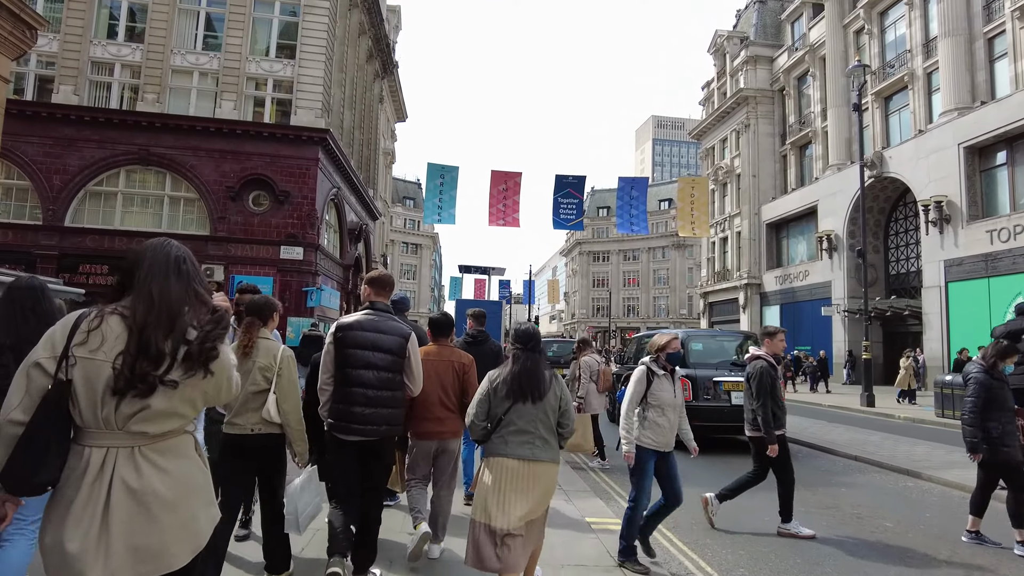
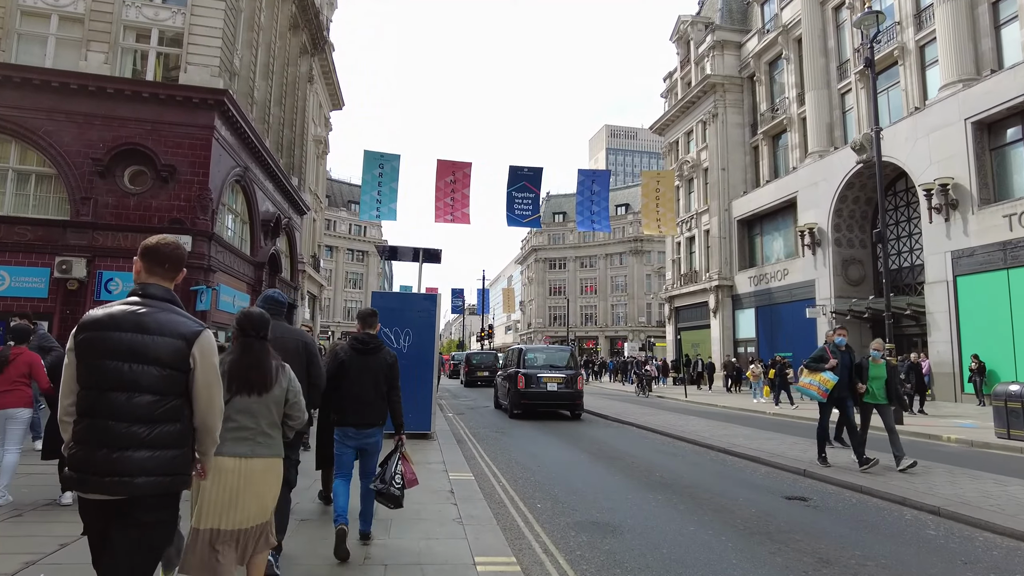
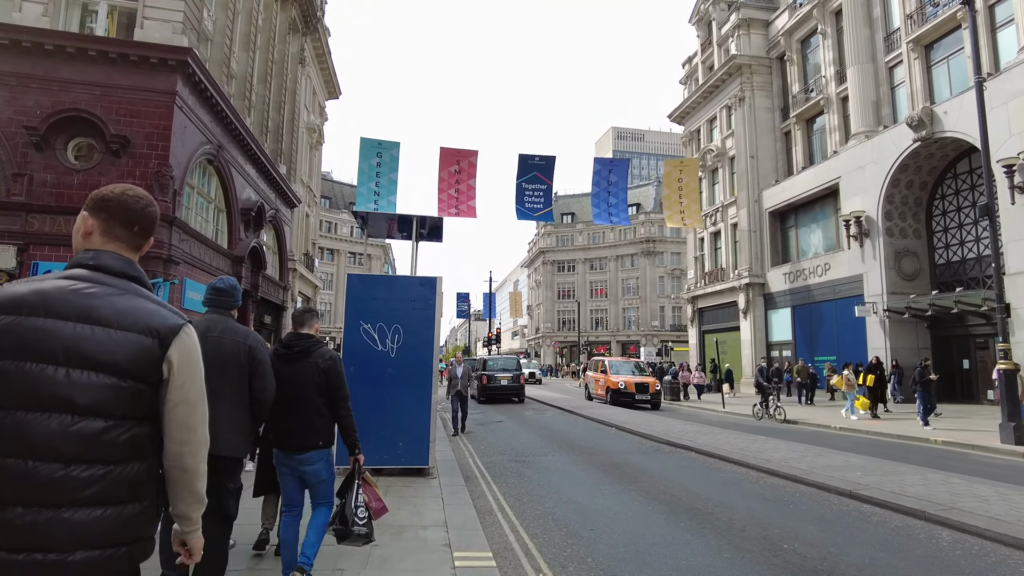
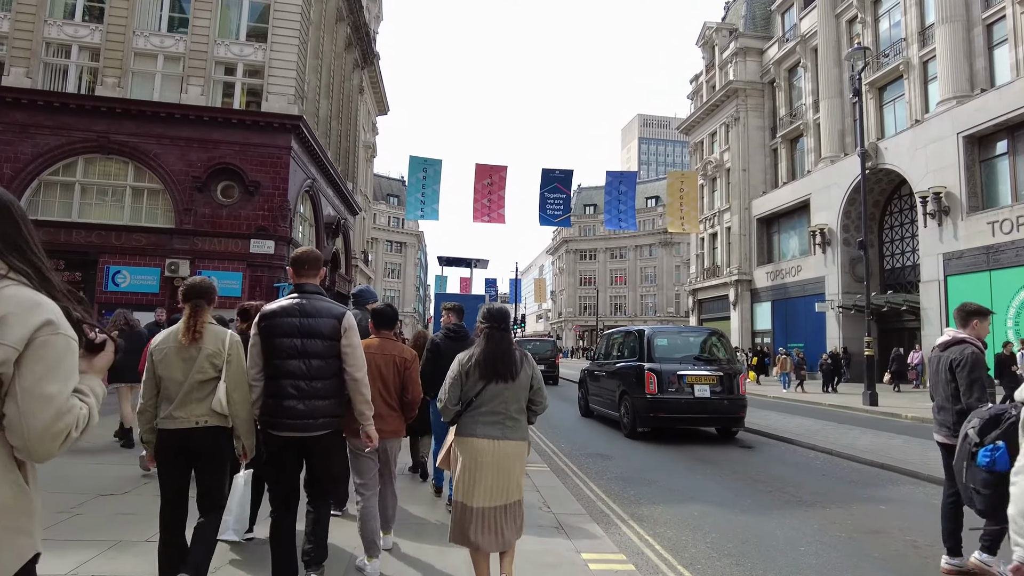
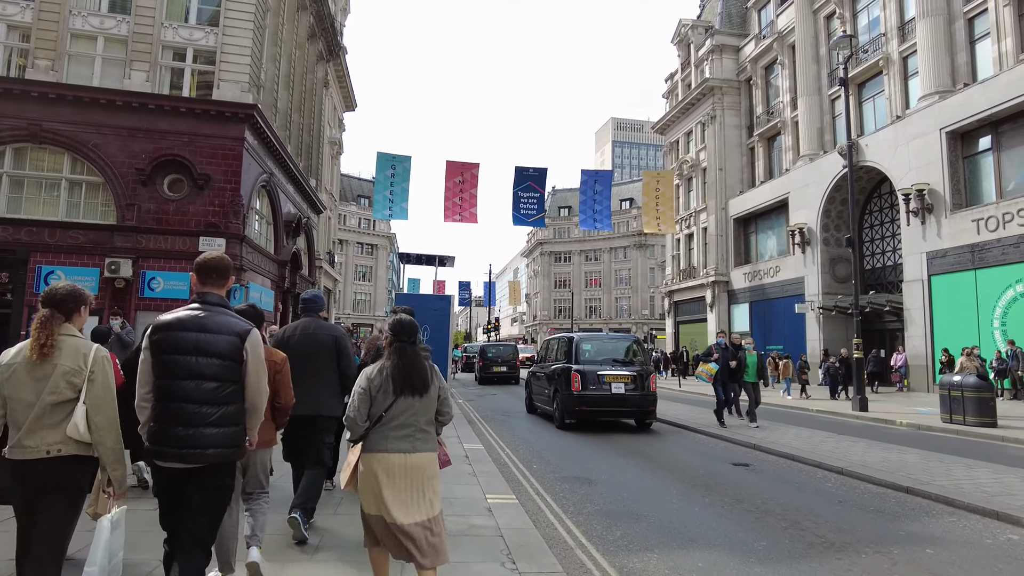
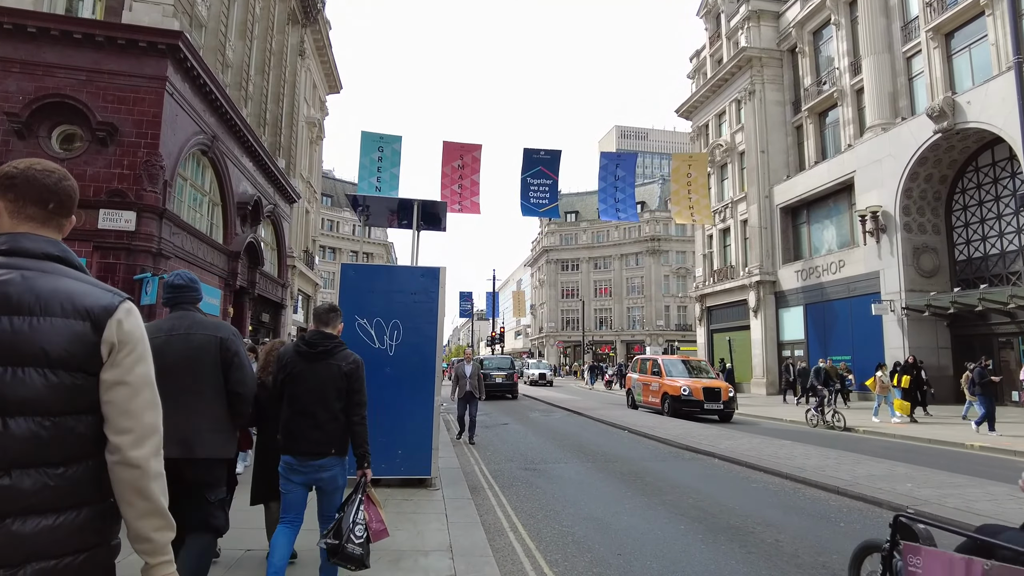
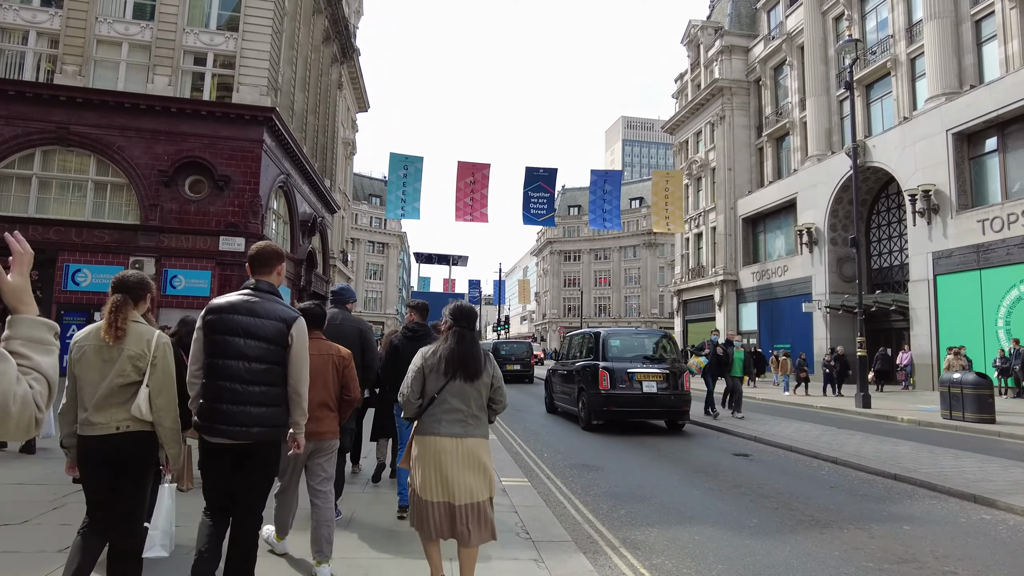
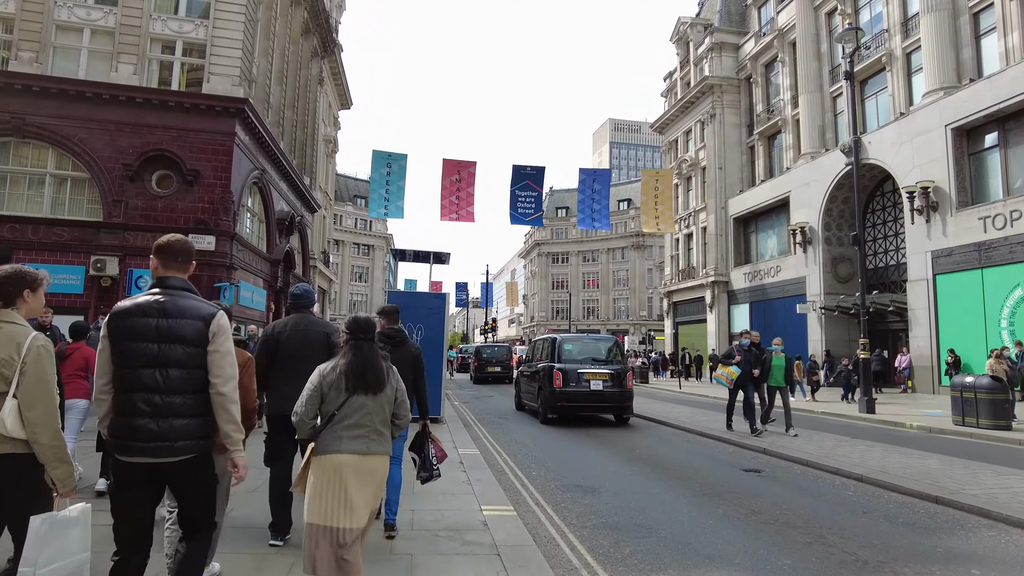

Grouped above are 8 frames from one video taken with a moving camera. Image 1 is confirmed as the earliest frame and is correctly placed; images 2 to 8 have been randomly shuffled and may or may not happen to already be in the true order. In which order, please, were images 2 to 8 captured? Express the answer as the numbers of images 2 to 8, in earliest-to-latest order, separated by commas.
4, 7, 5, 8, 2, 3, 6
